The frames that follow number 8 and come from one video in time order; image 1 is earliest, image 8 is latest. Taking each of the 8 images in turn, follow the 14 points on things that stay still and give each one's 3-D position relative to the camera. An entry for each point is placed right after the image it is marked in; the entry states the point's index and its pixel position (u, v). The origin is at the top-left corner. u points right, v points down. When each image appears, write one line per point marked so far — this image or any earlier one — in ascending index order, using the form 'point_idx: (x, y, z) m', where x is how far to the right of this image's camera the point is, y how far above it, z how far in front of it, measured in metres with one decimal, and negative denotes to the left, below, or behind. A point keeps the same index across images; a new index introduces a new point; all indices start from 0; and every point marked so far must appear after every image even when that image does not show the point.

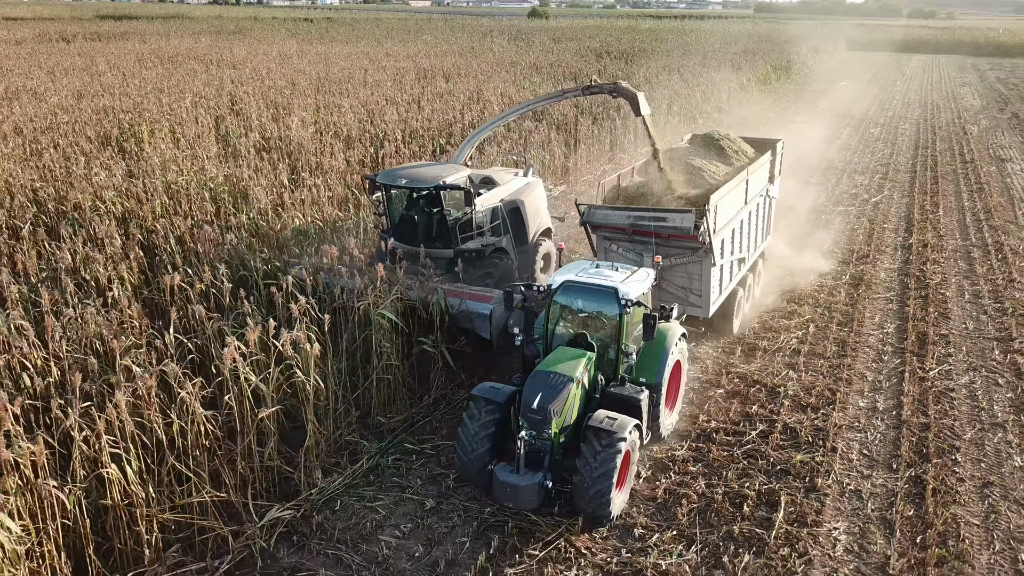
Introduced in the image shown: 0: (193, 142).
0: (-4.5, +2.1, +11.3) m
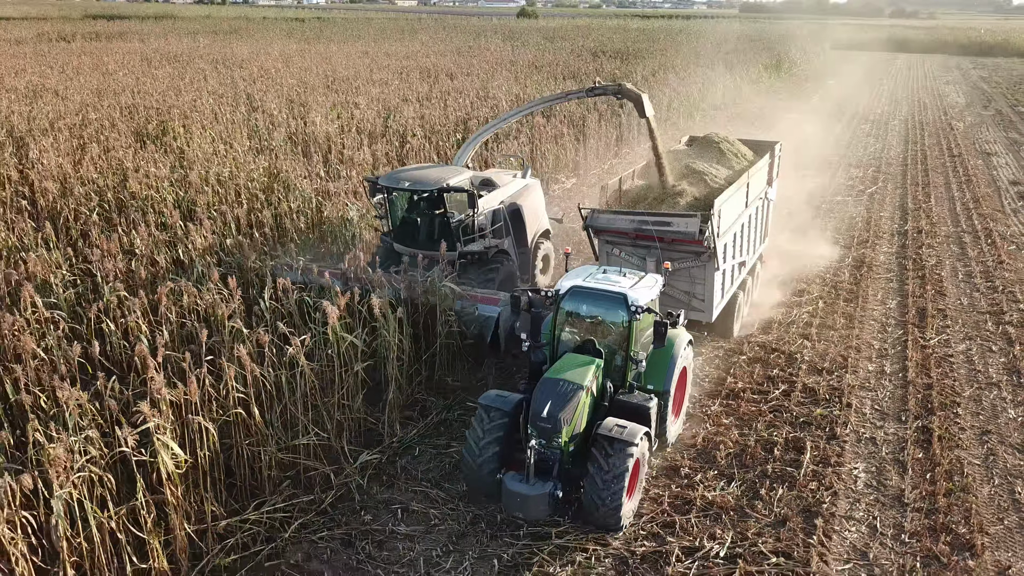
0: (-4.2, +2.2, +11.8) m
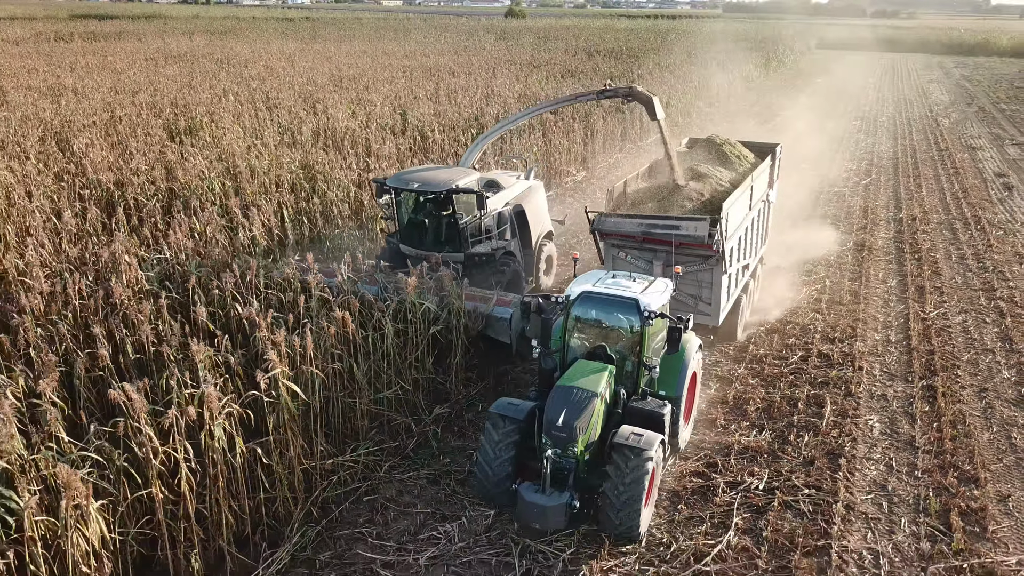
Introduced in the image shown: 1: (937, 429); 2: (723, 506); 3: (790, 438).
0: (-4.0, +2.4, +12.3) m
1: (+3.1, -1.0, +5.8) m
2: (+1.3, -1.3, +4.9) m
3: (+2.0, -1.1, +5.7) m
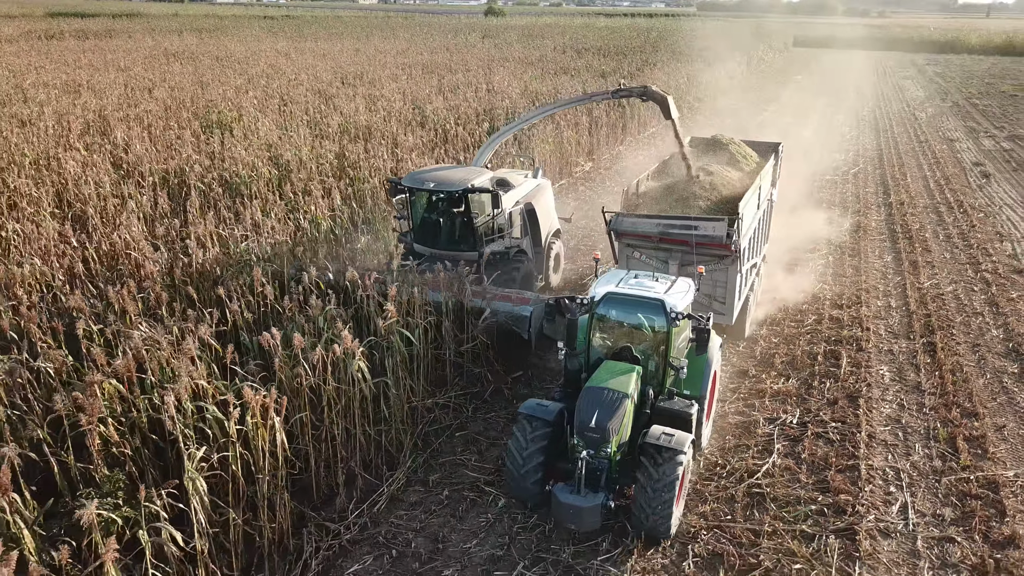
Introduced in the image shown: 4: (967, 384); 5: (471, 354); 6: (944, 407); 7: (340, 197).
0: (-3.7, +2.7, +13.0) m
1: (+3.6, -0.7, +6.7) m
2: (+1.8, -1.1, +5.7) m
3: (+2.4, -0.8, +6.5) m
4: (+3.7, -0.8, +6.5) m
5: (-0.3, -0.5, +6.2) m
6: (+3.3, -0.9, +6.2) m
7: (-2.1, +1.1, +9.7) m
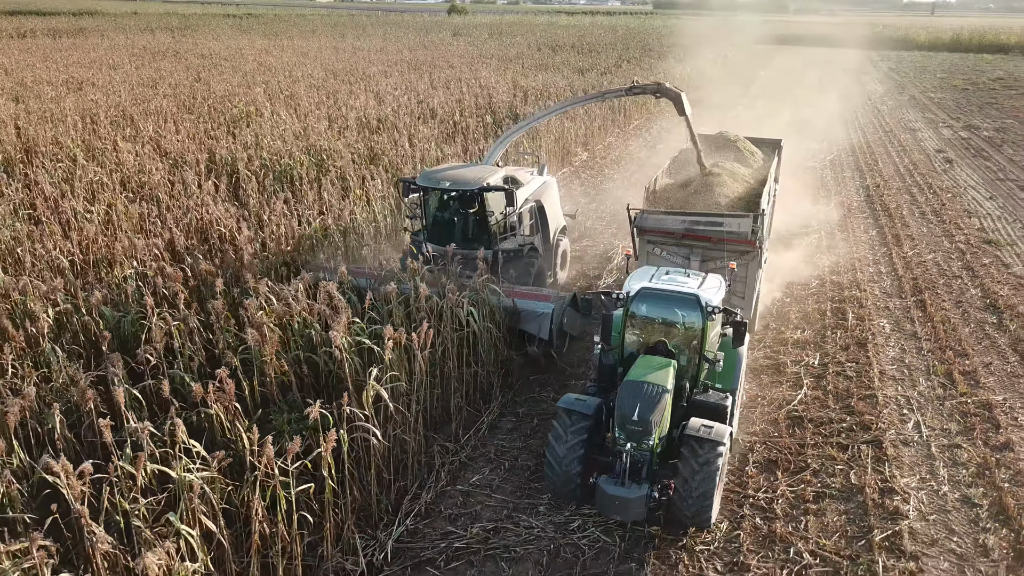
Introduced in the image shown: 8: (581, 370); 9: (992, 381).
0: (-3.6, +2.9, +13.6) m
1: (+4.0, -0.4, +7.7) m
2: (+2.3, -0.7, +6.7) m
3: (+2.9, -0.4, +7.5) m
4: (+4.2, -0.4, +7.5) m
5: (+0.2, -0.2, +7.1) m
6: (+3.8, -0.6, +7.2) m
7: (-1.8, +1.4, +10.5) m
8: (+0.6, -0.7, +6.7) m
9: (+3.9, -0.8, +6.6) m
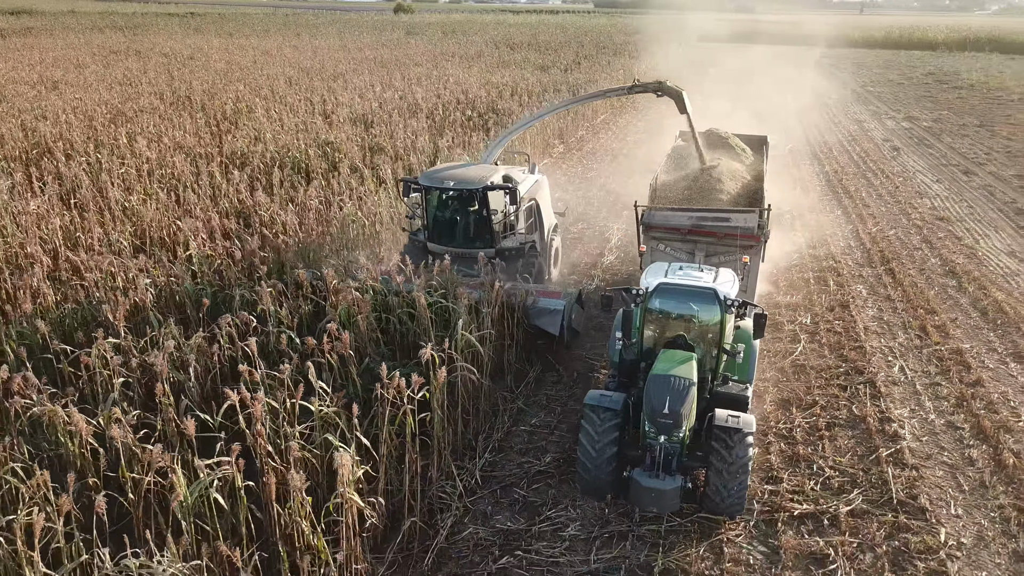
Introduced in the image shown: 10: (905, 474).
0: (-3.9, +3.1, +14.1) m
1: (+4.2, 0.0, +8.7) m
2: (+2.6, -0.4, +7.5) m
3: (+3.1, -0.1, +8.3) m
4: (+4.4, -0.1, +8.5) m
5: (+0.4, 0.0, +7.8) m
6: (+4.1, -0.2, +8.1) m
7: (-1.8, +1.6, +11.0) m
8: (+0.9, -0.4, +7.4) m
9: (+4.2, -0.4, +7.5) m
10: (+2.6, -1.2, +5.2) m
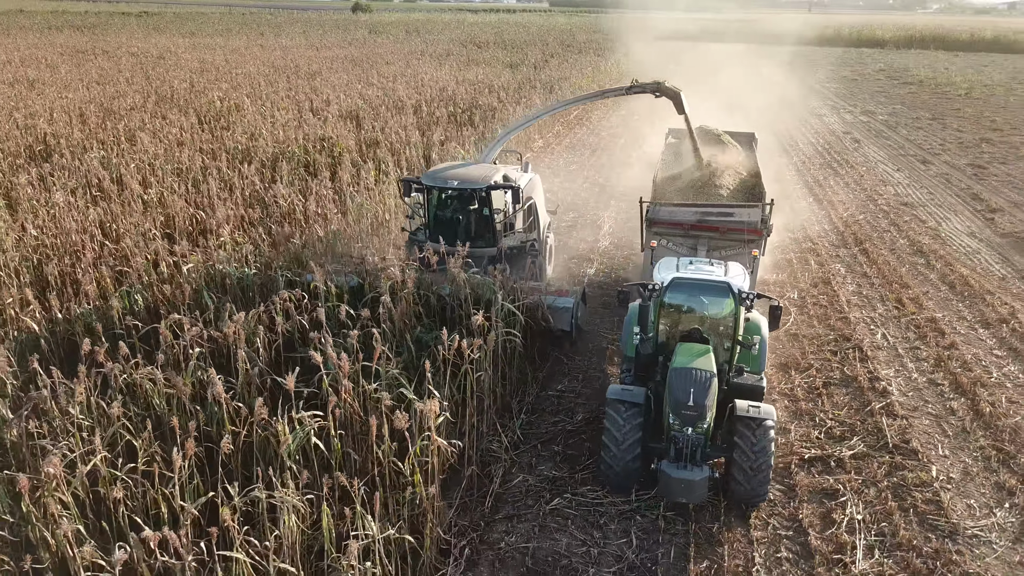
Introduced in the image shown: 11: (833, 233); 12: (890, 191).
0: (-4.1, +3.2, +14.4) m
1: (+4.3, +0.2, +9.4) m
2: (+2.7, -0.2, +8.1) m
3: (+3.2, +0.1, +9.0) m
4: (+4.4, +0.2, +9.2) m
5: (+0.5, +0.2, +8.3) m
6: (+4.1, 0.0, +8.8) m
7: (-1.9, +1.7, +11.4) m
8: (+1.0, -0.2, +7.9) m
9: (+4.3, -0.2, +8.2) m
10: (+2.8, -1.0, +5.8) m
11: (+4.4, +0.7, +10.9) m
12: (+6.3, +1.6, +13.3) m
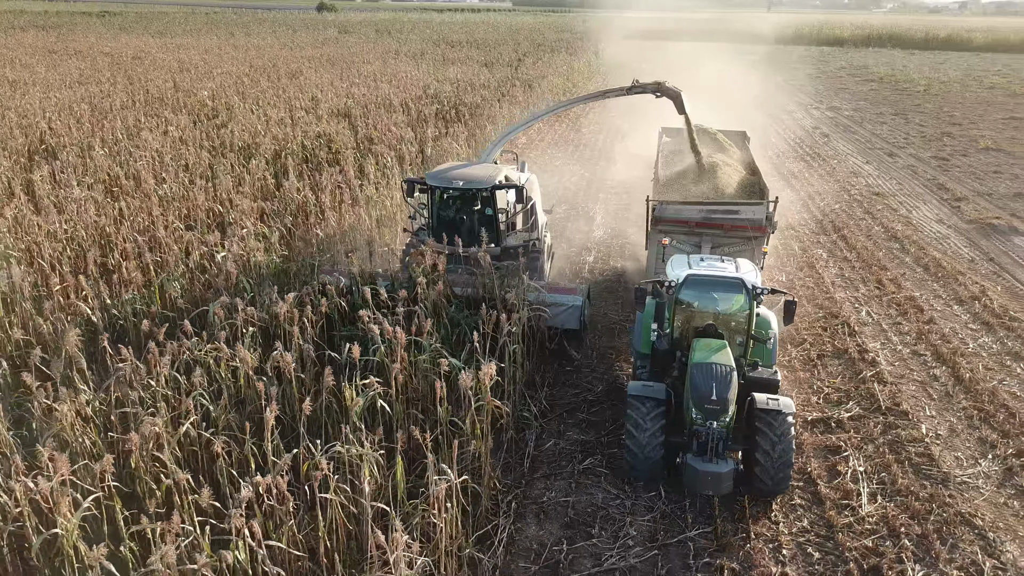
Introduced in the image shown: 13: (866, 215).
0: (-4.4, +3.3, +14.6) m
1: (+4.3, +0.5, +10.0) m
2: (+2.8, 0.0, +8.7) m
3: (+3.2, +0.3, +9.5) m
4: (+4.4, +0.4, +9.8) m
5: (+0.6, +0.4, +8.7) m
6: (+4.2, +0.3, +9.4) m
7: (-2.0, +1.9, +11.7) m
8: (+1.1, -0.1, +8.4) m
9: (+4.4, 0.0, +8.8) m
10: (+3.0, -0.8, +6.4) m
11: (+4.3, +1.0, +11.4) m
12: (+6.1, +1.9, +14.0) m
13: (+5.2, +1.1, +11.8) m
